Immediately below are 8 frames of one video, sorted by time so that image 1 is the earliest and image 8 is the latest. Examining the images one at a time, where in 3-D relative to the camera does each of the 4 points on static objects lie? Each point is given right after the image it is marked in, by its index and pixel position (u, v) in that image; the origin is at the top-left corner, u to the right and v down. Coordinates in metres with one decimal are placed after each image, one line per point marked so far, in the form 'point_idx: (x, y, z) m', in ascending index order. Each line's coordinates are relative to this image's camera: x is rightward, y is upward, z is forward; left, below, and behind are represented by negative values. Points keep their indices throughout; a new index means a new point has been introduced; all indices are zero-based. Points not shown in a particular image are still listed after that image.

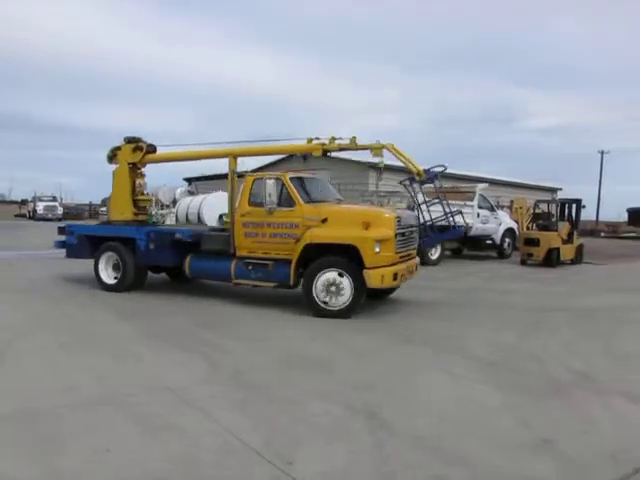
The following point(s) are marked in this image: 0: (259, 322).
0: (-1.0, -1.3, +10.3) m
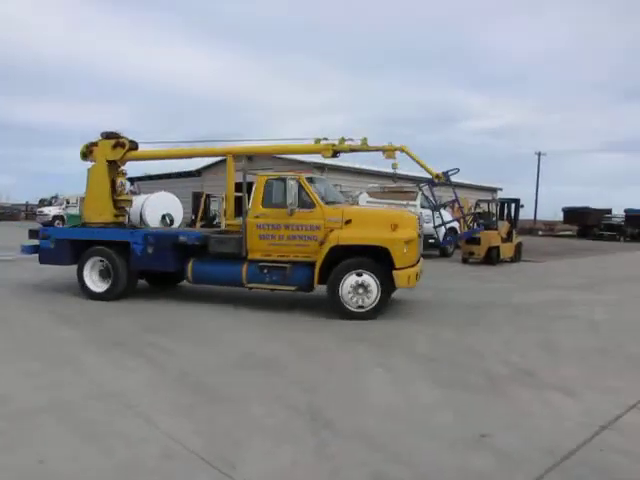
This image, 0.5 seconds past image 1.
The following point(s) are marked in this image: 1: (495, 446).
0: (-1.9, -1.3, +10.1) m
1: (+1.4, -1.7, +5.2) m
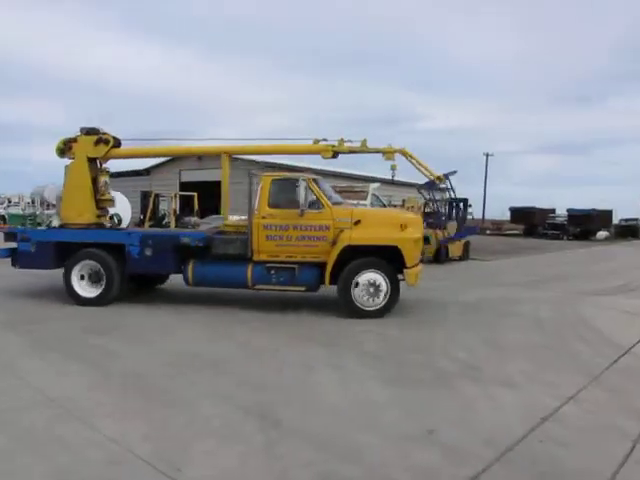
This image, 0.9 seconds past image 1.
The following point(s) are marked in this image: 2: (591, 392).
0: (-2.6, -1.3, +10.0) m
1: (+1.0, -1.7, +5.3) m
2: (+2.9, -1.6, +6.7) m
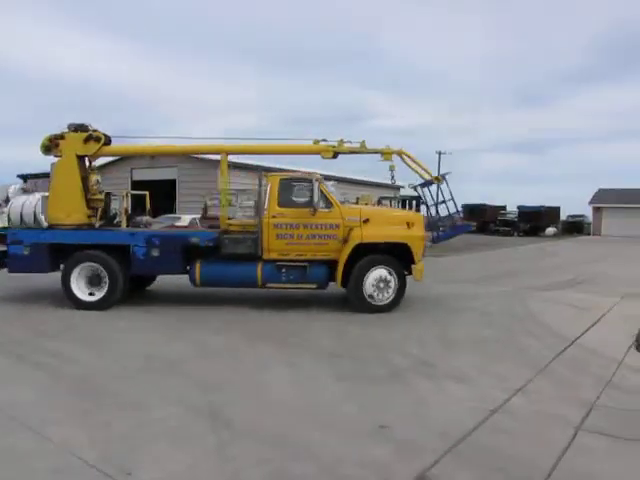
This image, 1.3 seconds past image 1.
0: (-3.4, -1.3, +9.8) m
1: (+0.6, -1.7, +5.4) m
2: (+2.4, -1.6, +6.9) m
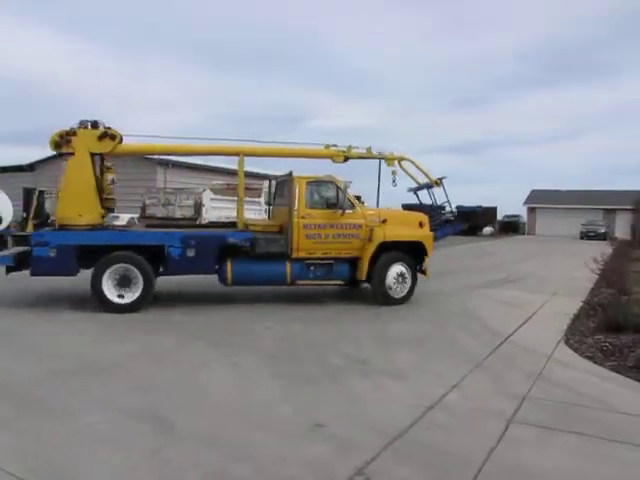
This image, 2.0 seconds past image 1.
0: (-4.2, -1.3, +9.5) m
1: (+0.1, -1.7, +5.4) m
2: (+1.7, -1.6, +7.1) m
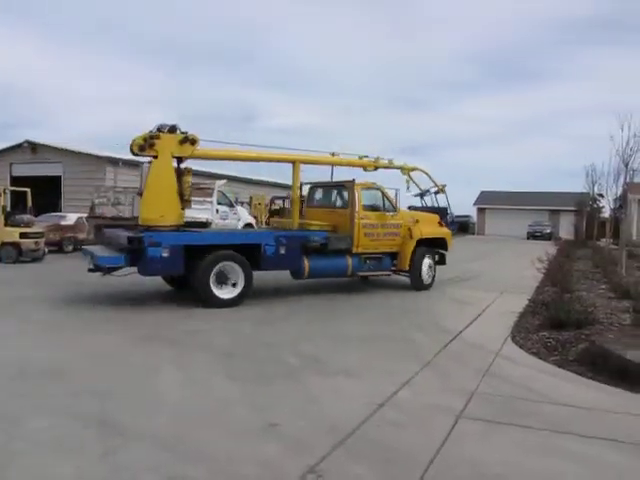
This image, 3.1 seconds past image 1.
0: (-4.9, -1.3, +9.1) m
1: (-0.3, -1.7, +5.4) m
2: (+1.2, -1.6, +7.3) m
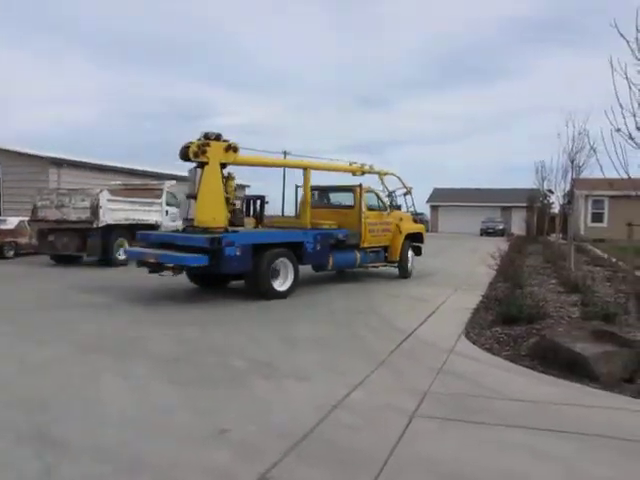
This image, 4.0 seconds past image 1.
0: (-5.5, -1.4, +8.7) m
1: (-0.7, -1.7, +5.3) m
2: (+0.7, -1.5, +7.2) m
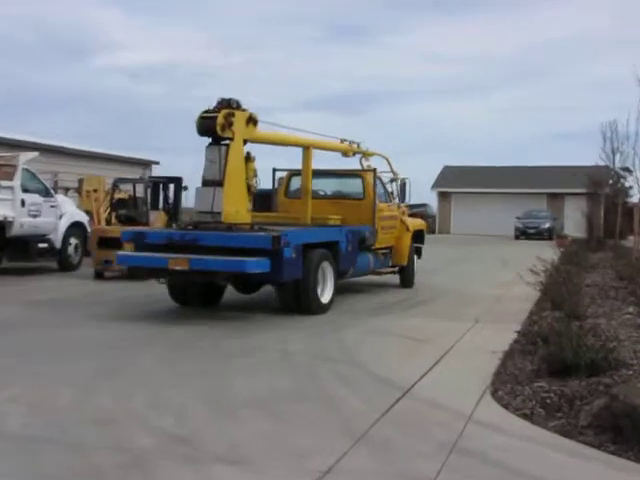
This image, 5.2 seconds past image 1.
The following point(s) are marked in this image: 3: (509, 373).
0: (-5.8, -1.4, +7.1) m
1: (-1.5, -1.7, +3.0) m
2: (+0.2, -1.6, +4.7) m
3: (+2.1, -1.2, +6.4) m
